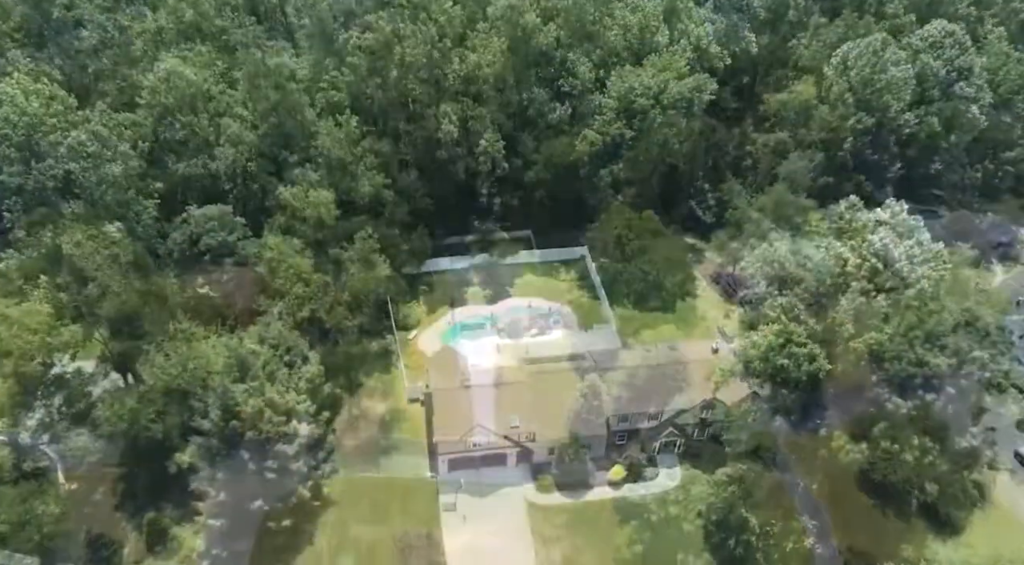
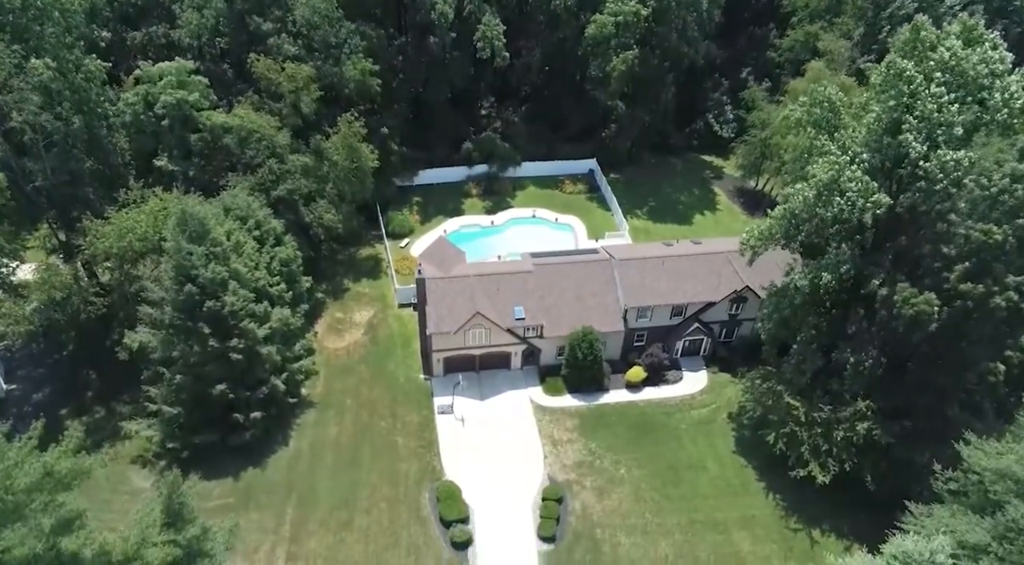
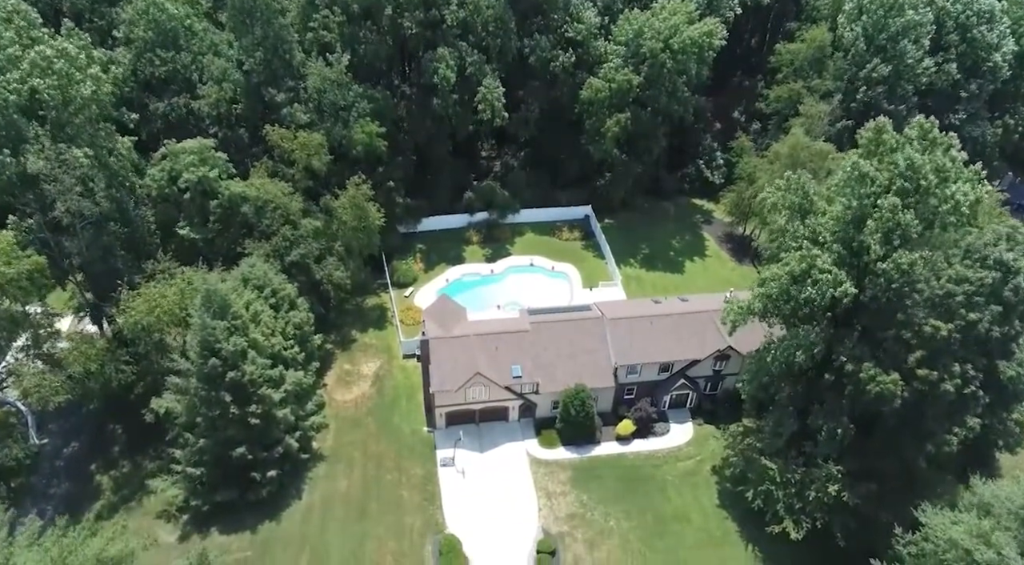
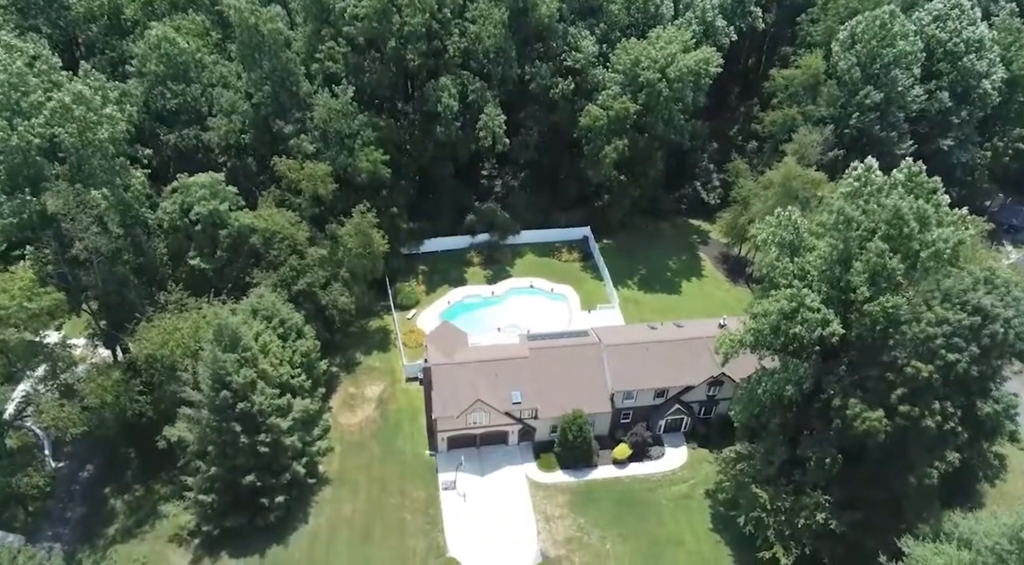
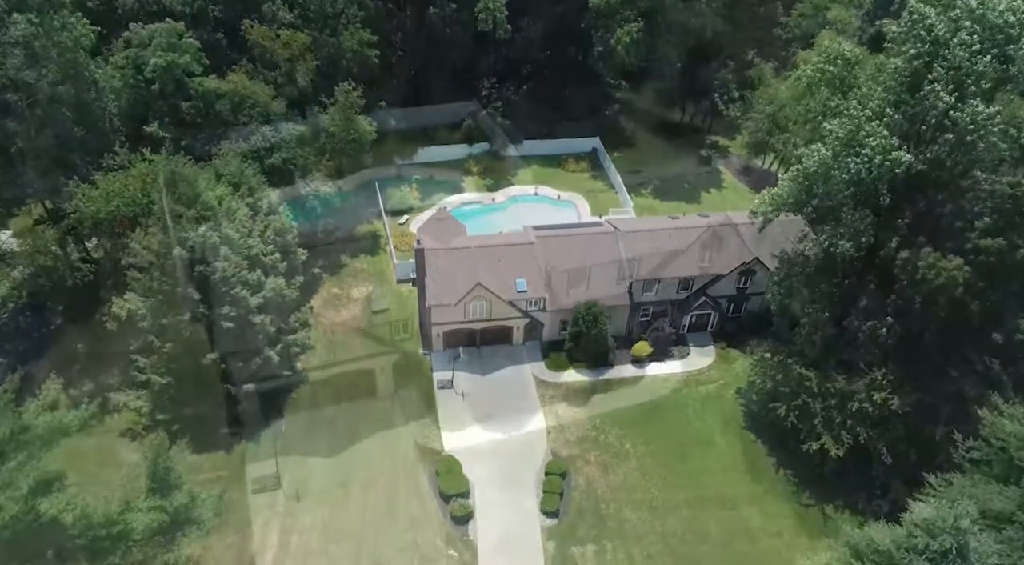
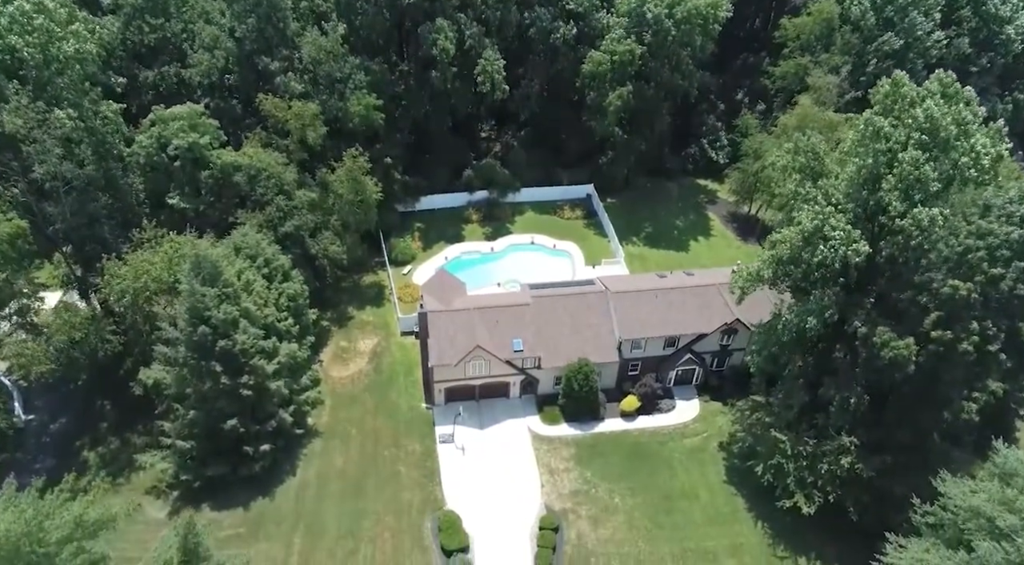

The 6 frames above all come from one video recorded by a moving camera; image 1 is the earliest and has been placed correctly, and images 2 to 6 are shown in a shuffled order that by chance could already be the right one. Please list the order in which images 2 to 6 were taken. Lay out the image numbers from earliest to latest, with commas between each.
4, 3, 6, 2, 5
